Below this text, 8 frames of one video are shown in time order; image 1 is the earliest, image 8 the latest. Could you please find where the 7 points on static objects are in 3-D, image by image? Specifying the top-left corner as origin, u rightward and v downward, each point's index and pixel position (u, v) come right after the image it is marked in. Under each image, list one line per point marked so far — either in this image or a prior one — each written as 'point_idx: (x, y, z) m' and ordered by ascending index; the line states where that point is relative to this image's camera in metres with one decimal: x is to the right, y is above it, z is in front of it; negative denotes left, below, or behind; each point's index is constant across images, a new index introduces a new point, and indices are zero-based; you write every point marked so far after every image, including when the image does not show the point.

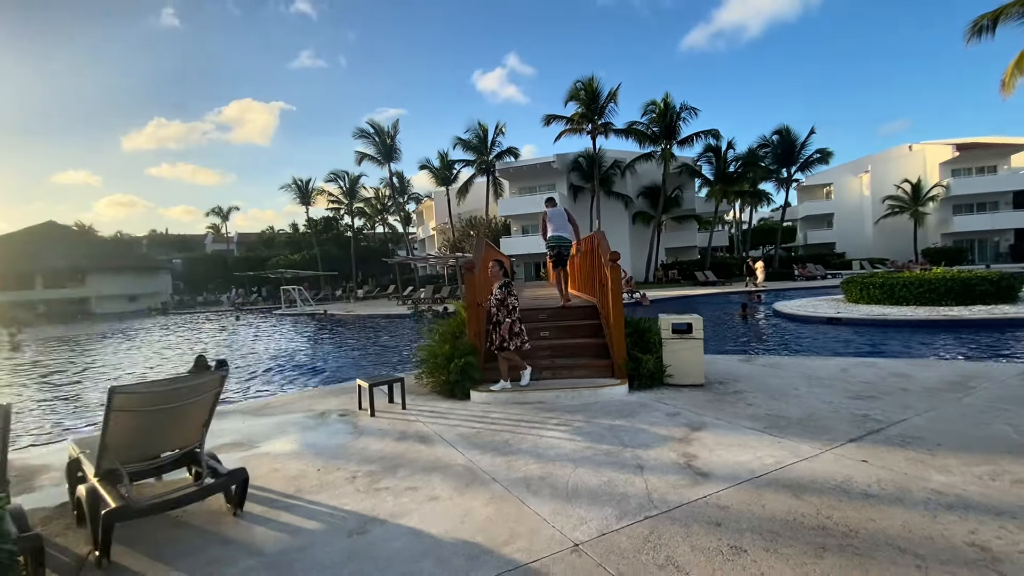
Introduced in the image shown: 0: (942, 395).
0: (+4.6, -1.1, +5.2) m
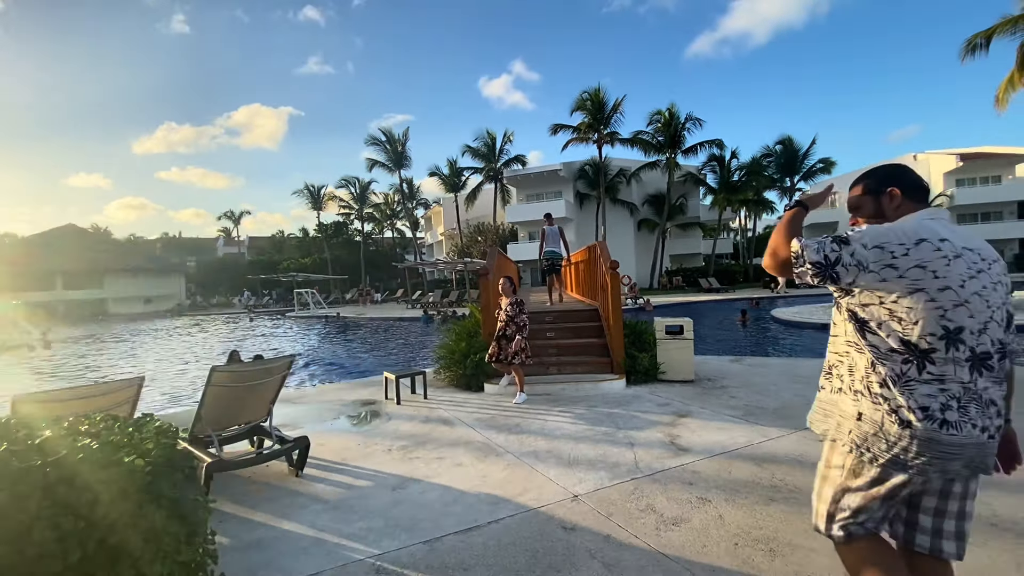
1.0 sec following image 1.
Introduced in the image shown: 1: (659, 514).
0: (+4.7, -1.2, +5.9) m
1: (+0.9, -1.4, +3.1) m
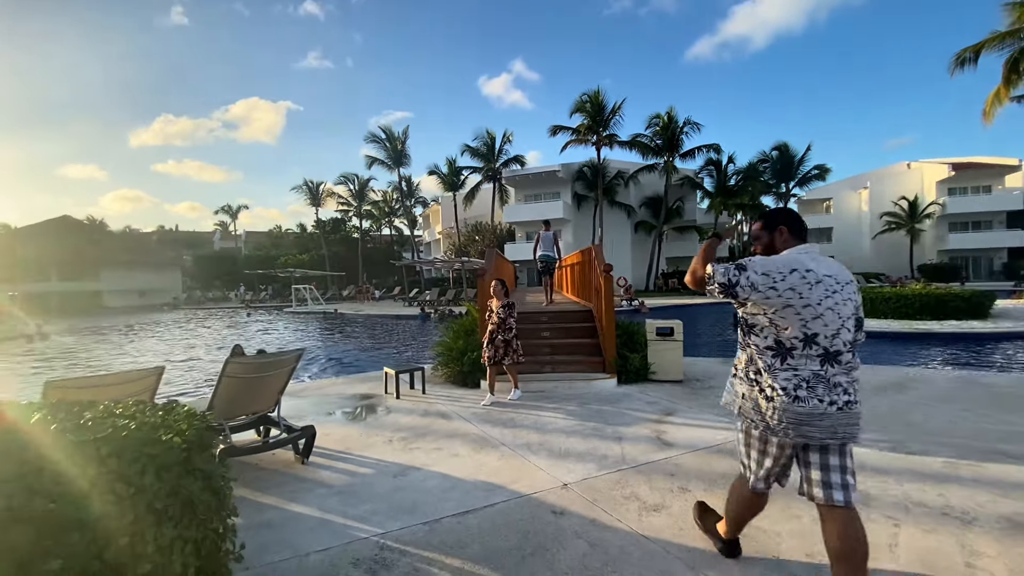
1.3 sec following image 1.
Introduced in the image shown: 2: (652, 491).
0: (+4.7, -1.3, +6.1) m
1: (+0.9, -1.5, +3.4) m
2: (+1.0, -1.5, +3.5) m
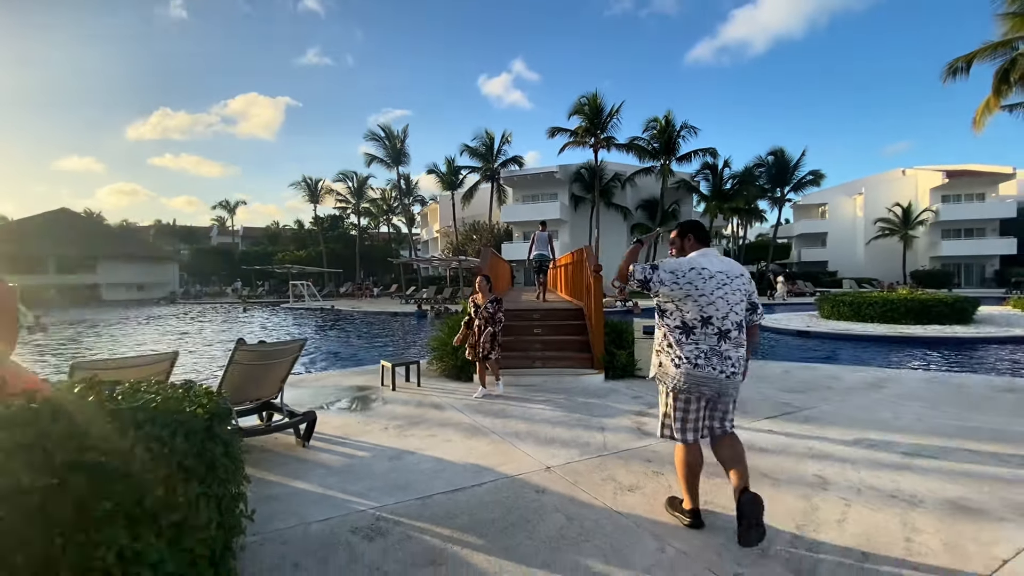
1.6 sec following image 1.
0: (+4.6, -1.4, +6.4) m
1: (+0.8, -1.4, +3.6) m
2: (+0.9, -1.4, +3.8) m
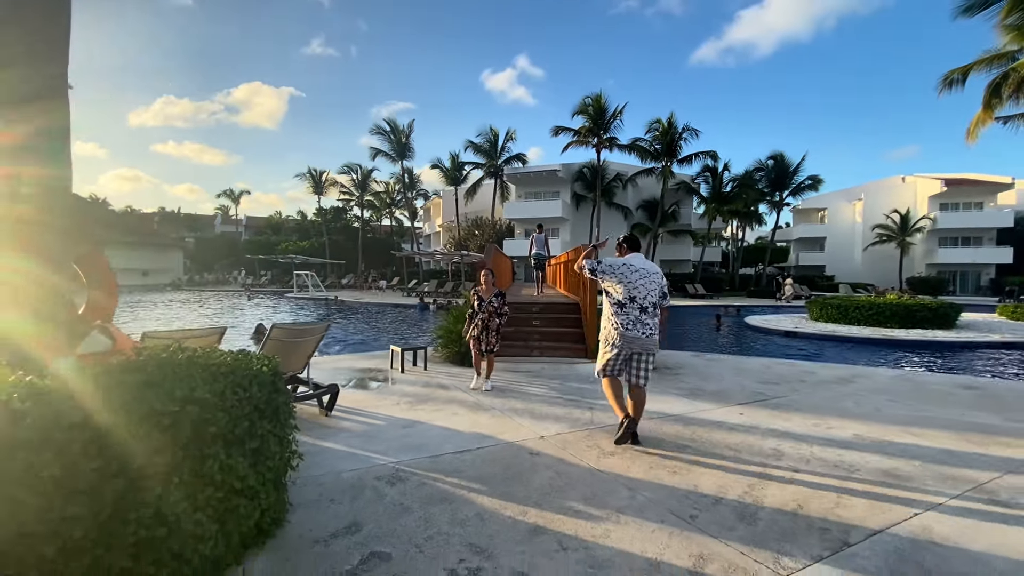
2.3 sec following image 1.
0: (+4.5, -1.4, +7.0) m
1: (+0.8, -1.4, +4.2) m
2: (+0.9, -1.4, +4.4) m
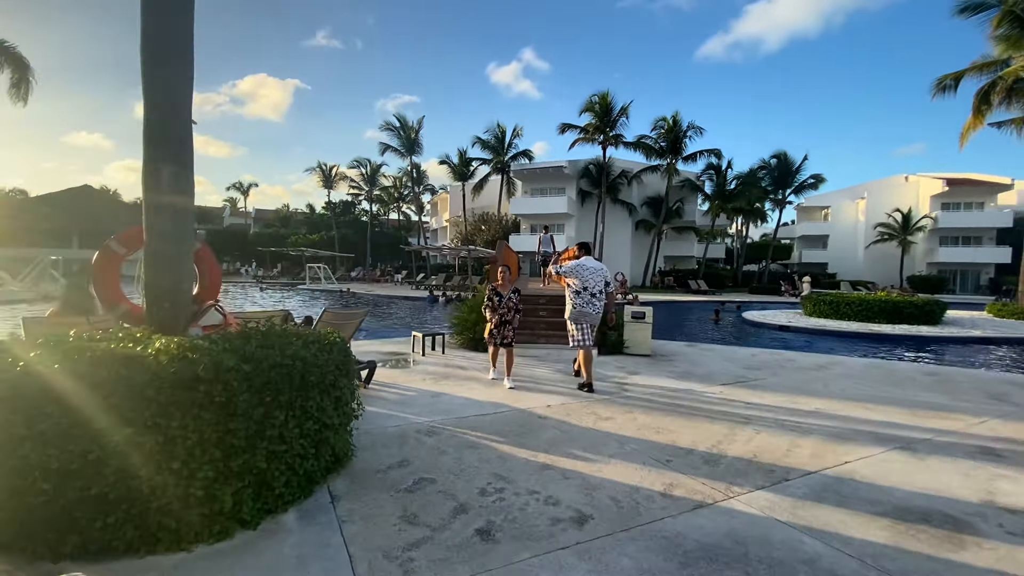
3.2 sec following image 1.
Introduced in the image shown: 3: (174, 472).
0: (+4.7, -1.3, +7.8) m
1: (+0.9, -1.3, +5.1) m
2: (+1.0, -1.3, +5.2) m
3: (-1.7, -0.9, +2.5) m
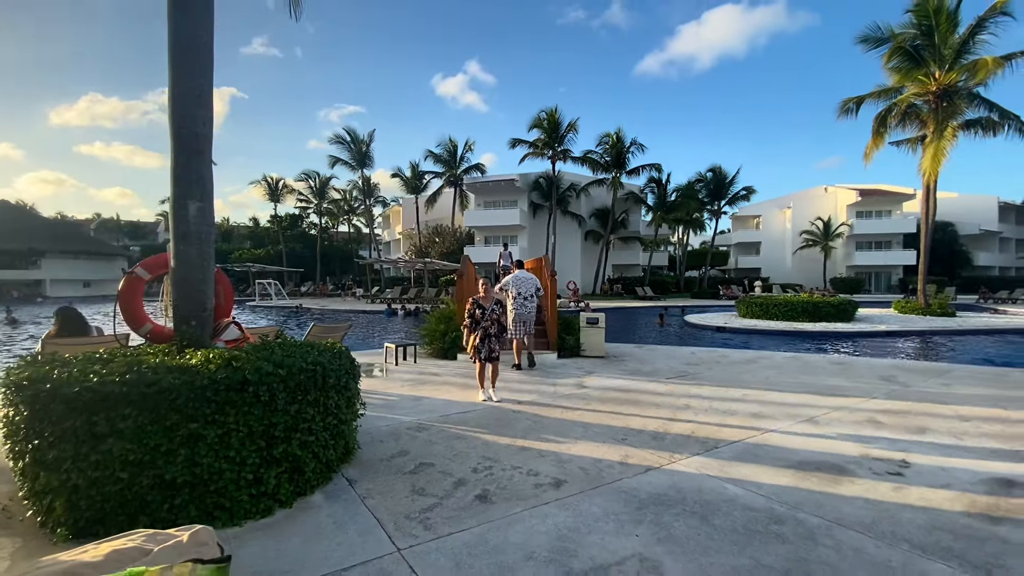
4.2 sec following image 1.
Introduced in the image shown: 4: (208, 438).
0: (+4.1, -1.4, +9.0) m
1: (+0.6, -1.4, +5.8) m
2: (+0.7, -1.4, +6.0) m
3: (-1.8, -1.1, +3.0) m
4: (-1.9, -0.9, +3.0) m
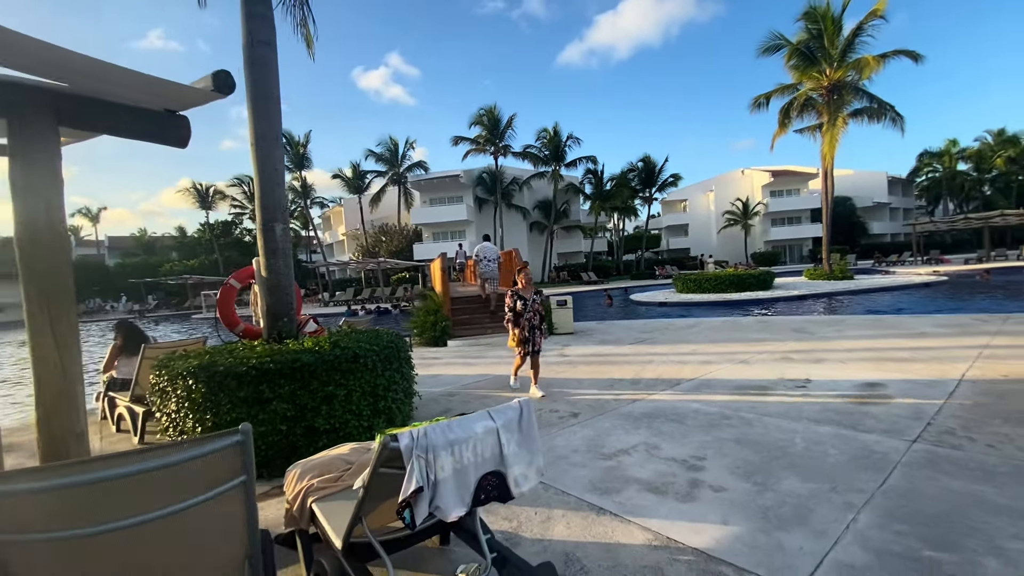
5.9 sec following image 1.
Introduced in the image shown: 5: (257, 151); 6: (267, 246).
0: (+3.8, -0.9, +10.8) m
1: (+0.7, -1.2, +7.3) m
2: (+0.8, -1.2, +7.4) m
3: (-1.4, -1.1, +4.2) m
4: (-1.5, -0.9, +4.1) m
5: (-2.5, +1.4, +4.9) m
6: (-2.4, +0.4, +4.8) m
